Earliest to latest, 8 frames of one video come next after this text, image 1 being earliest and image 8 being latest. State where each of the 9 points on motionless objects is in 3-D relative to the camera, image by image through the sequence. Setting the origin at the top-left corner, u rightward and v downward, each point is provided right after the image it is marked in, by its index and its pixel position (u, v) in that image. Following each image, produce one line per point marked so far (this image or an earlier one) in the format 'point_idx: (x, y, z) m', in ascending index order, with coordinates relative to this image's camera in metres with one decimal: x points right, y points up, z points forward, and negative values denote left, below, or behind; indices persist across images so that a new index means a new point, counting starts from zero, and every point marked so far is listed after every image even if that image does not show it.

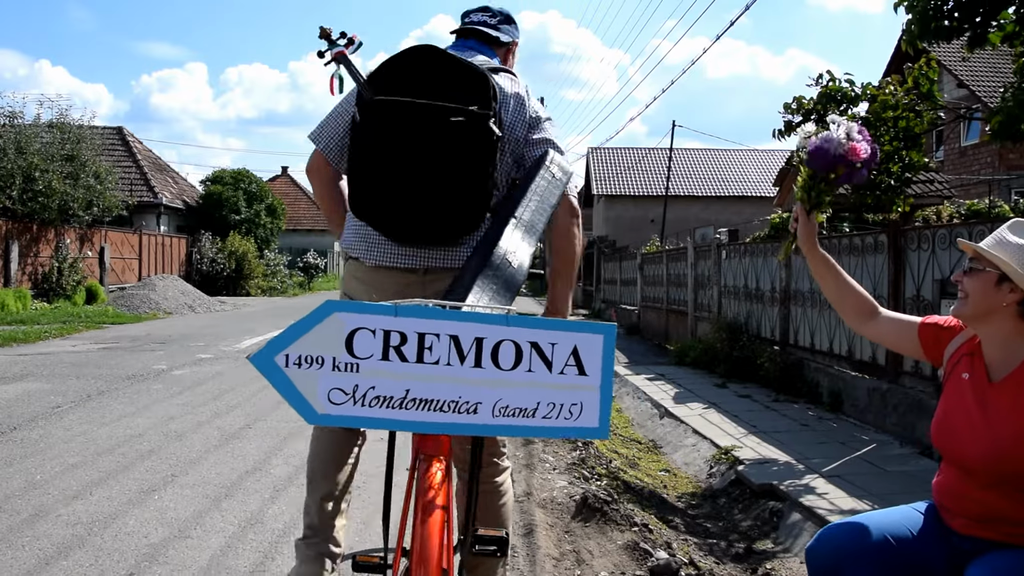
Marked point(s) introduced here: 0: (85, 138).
0: (-10.4, +3.7, +20.0) m
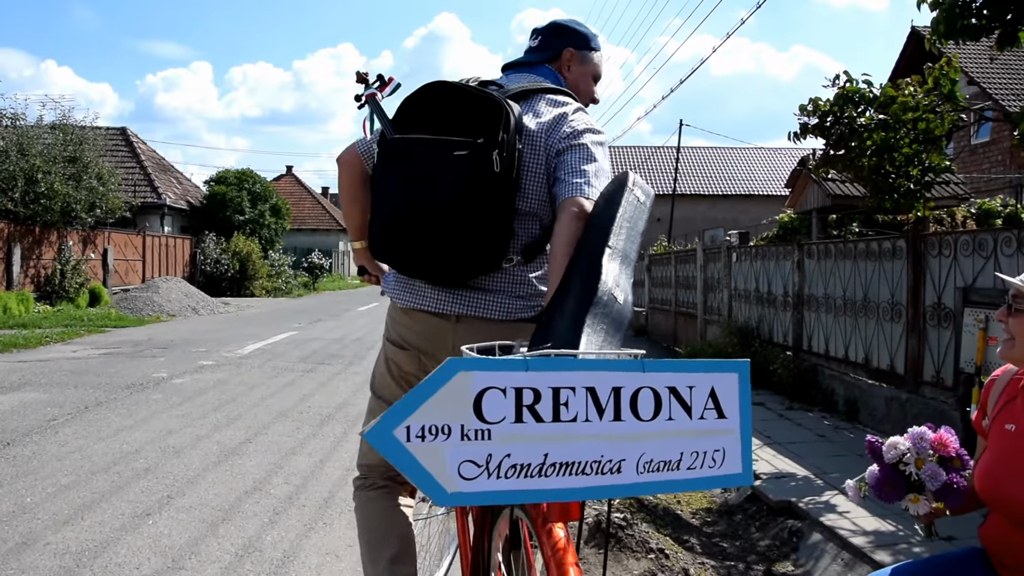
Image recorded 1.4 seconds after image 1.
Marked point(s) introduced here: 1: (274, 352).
0: (-10.2, +3.6, +19.8) m
1: (-2.9, -0.8, +10.1) m
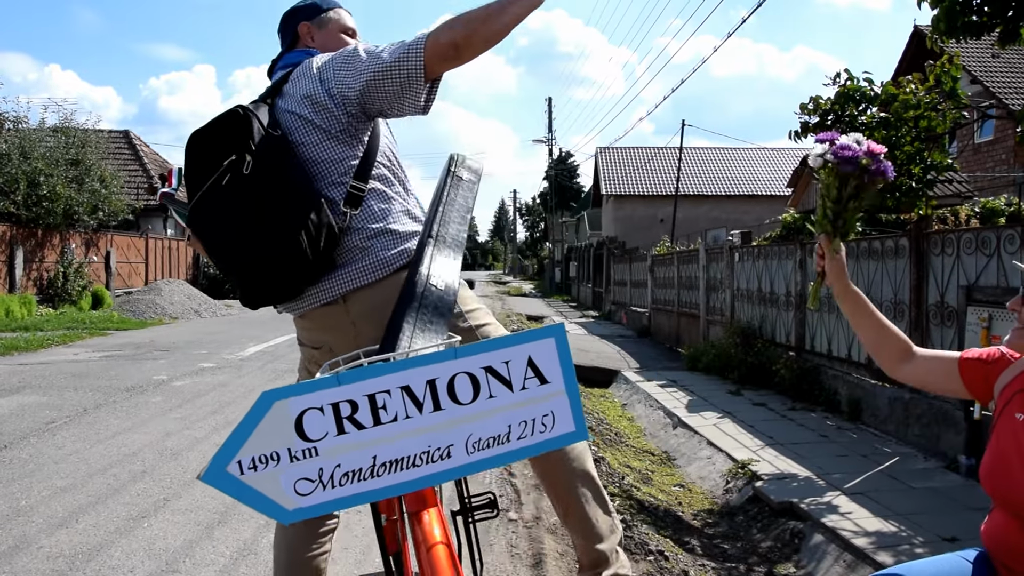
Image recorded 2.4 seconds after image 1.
0: (-10.2, +3.5, +19.9) m
1: (-2.9, -0.8, +10.1) m
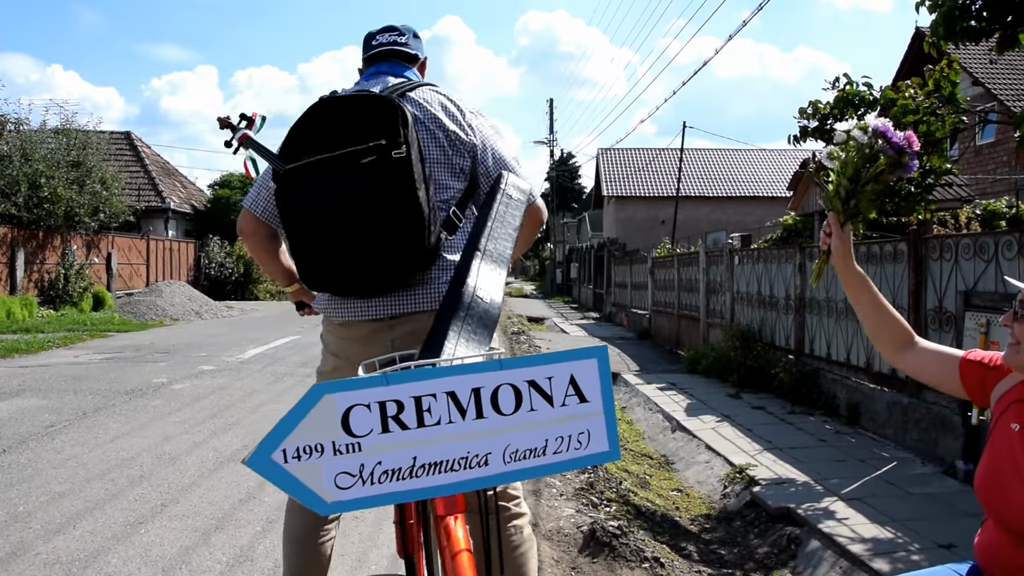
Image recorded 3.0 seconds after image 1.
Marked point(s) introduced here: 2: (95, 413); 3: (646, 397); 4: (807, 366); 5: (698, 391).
0: (-10.2, +3.5, +19.9) m
1: (-2.9, -0.8, +10.1) m
2: (-3.2, -1.0, +6.3) m
3: (+1.5, -1.2, +9.1) m
4: (+3.0, -0.8, +8.3) m
5: (+2.1, -1.2, +9.3) m
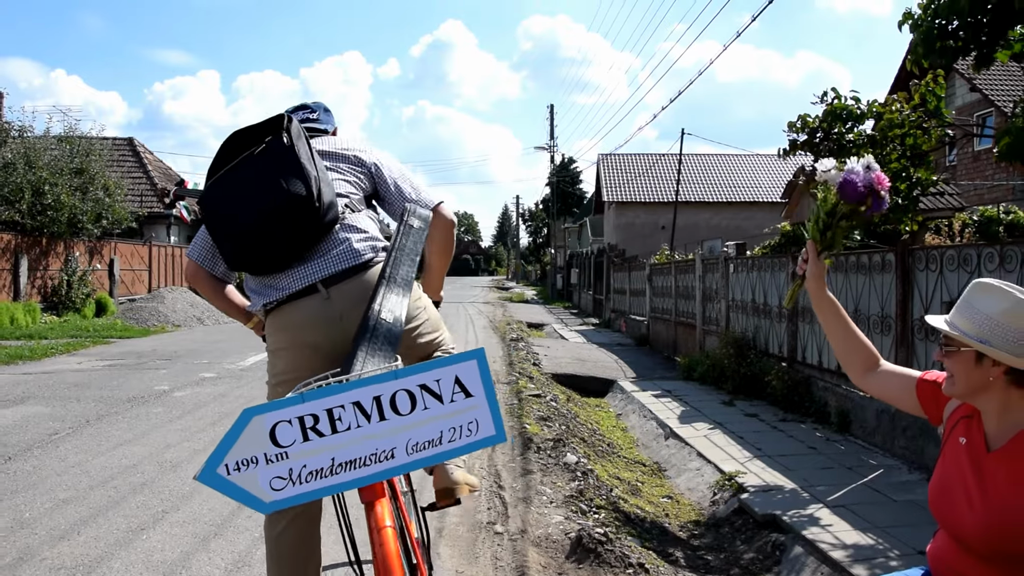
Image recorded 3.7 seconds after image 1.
0: (-10.2, +3.4, +20.1) m
1: (-2.9, -0.9, +10.2) m
2: (-3.2, -1.0, +6.4) m
3: (+1.4, -1.3, +9.2) m
4: (+2.9, -0.9, +8.4) m
5: (+2.1, -1.3, +9.4) m
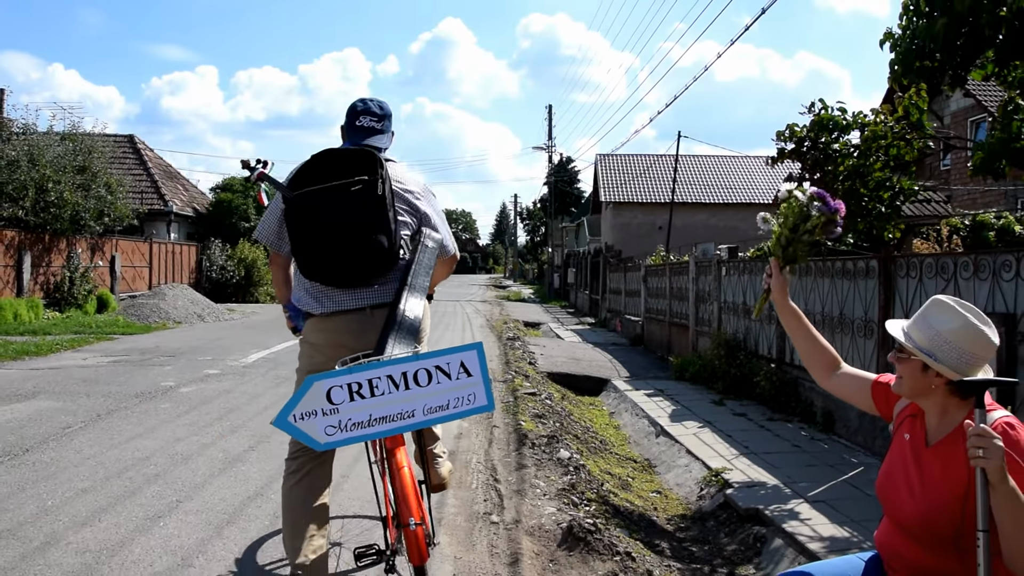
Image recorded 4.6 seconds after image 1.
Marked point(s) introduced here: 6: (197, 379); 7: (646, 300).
0: (-10.2, +3.4, +20.3) m
1: (-3.0, -0.9, +10.5) m
2: (-3.3, -1.0, +6.7) m
3: (+1.4, -1.3, +9.5) m
4: (+2.9, -0.9, +8.7) m
5: (+2.0, -1.3, +9.6) m
6: (-3.3, -1.0, +8.8) m
7: (+2.7, -0.2, +16.5) m
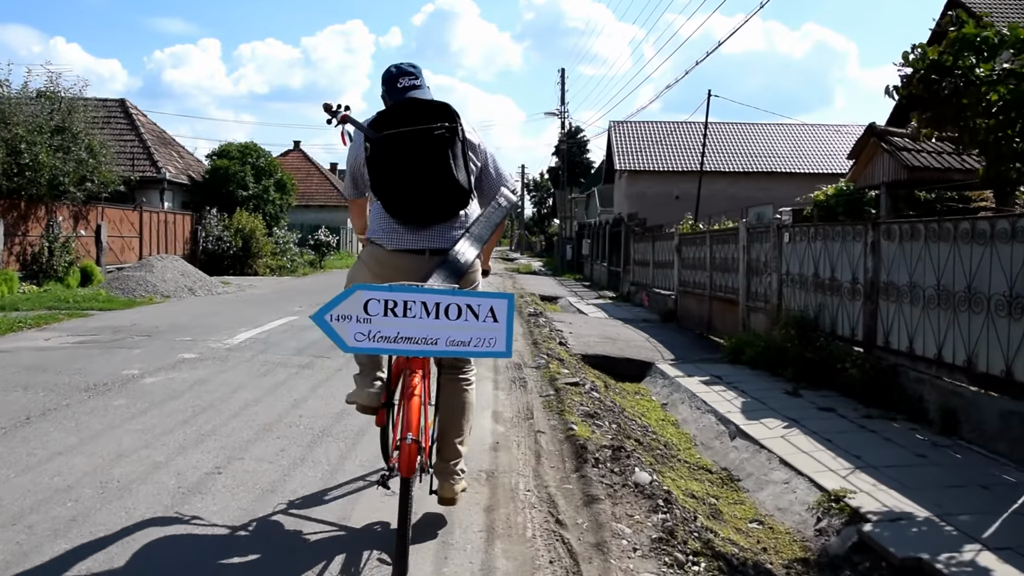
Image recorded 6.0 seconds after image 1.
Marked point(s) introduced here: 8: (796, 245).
0: (-9.8, +4.1, +18.6) m
1: (-2.7, -0.6, +9.0) m
2: (-3.0, -0.8, +5.2) m
3: (+1.7, -1.0, +8.0) m
4: (+3.2, -0.6, +7.2) m
5: (+2.3, -1.0, +8.1) m
6: (-3.0, -0.7, +7.3) m
7: (+3.0, +0.3, +14.9) m
8: (+3.2, +0.5, +9.4) m
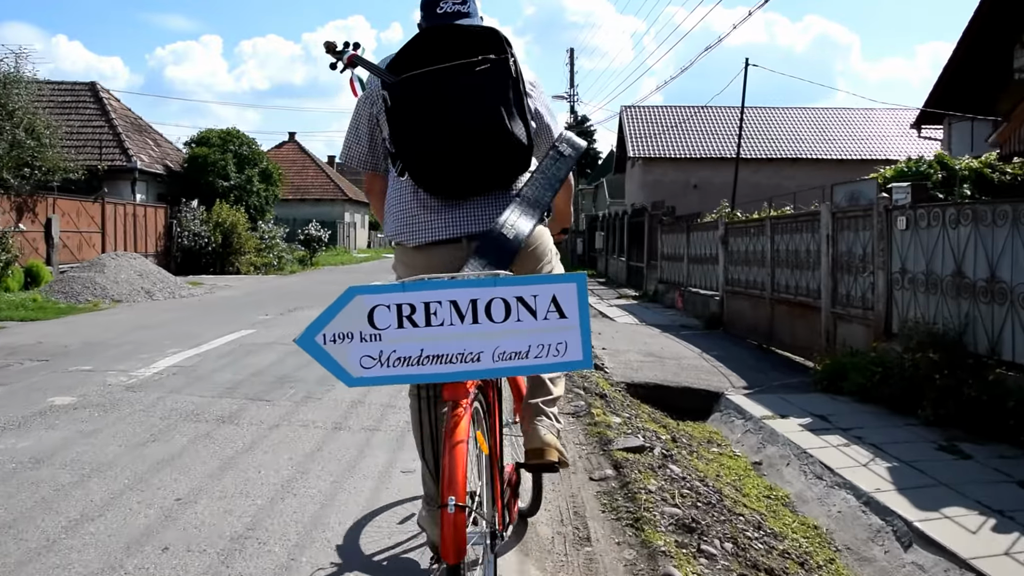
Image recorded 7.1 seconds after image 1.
0: (-9.7, +4.0, +16.1) m
1: (-2.5, -0.7, +6.5) m
2: (-2.8, -0.9, +2.7) m
3: (+1.9, -1.1, +5.5) m
4: (+3.4, -0.7, +4.6) m
5: (+2.5, -1.0, +5.6) m
6: (-2.9, -0.8, +4.8) m
7: (+3.2, +0.3, +12.4) m
8: (+3.4, +0.5, +6.9) m
